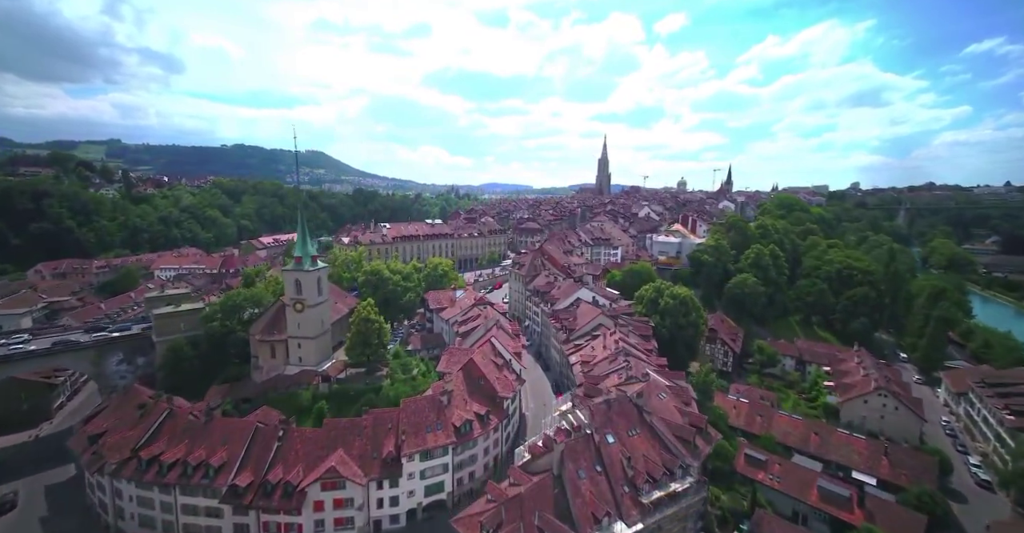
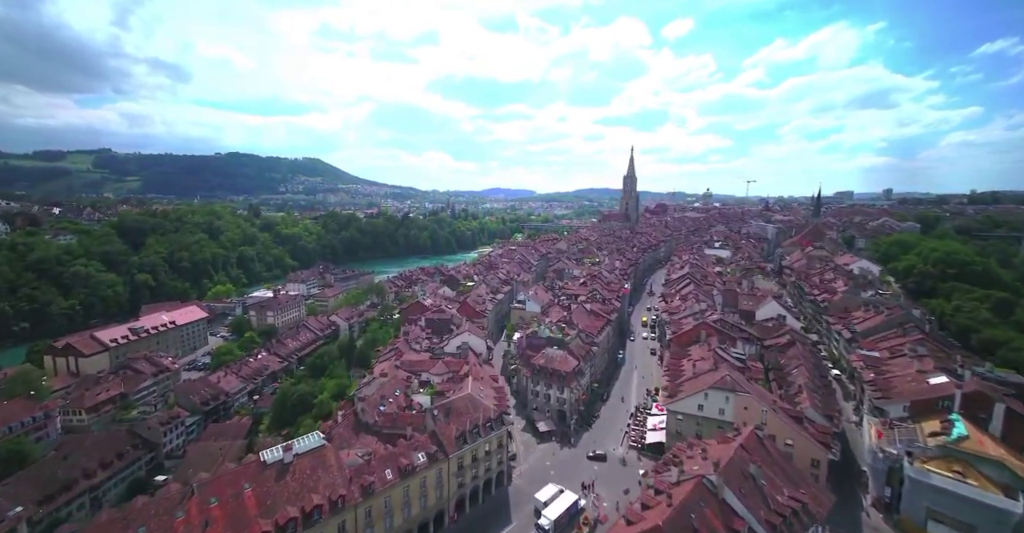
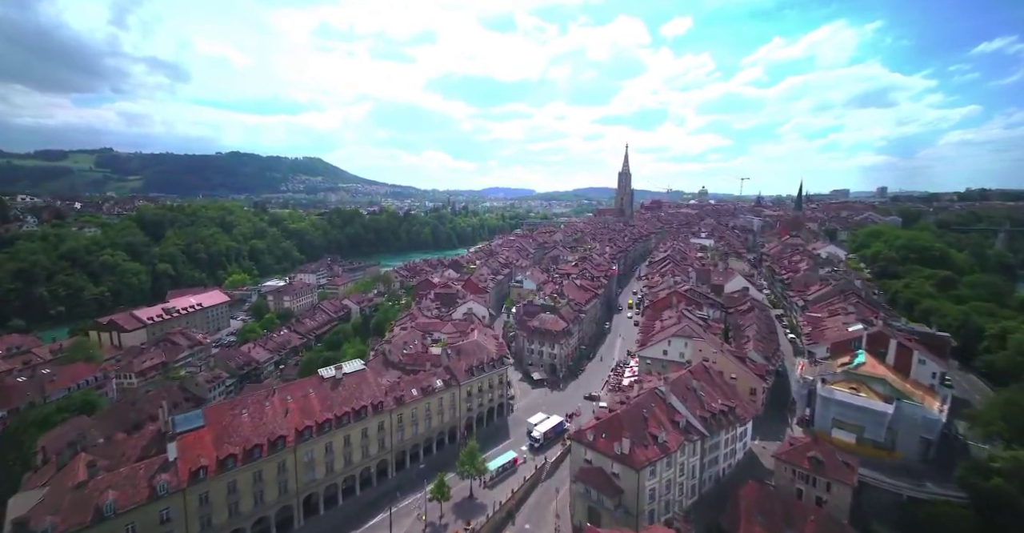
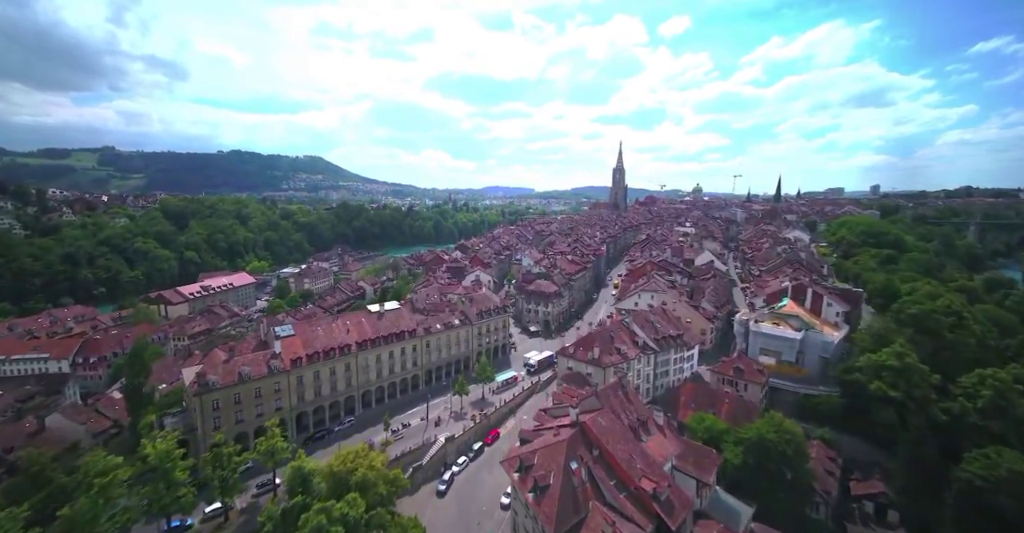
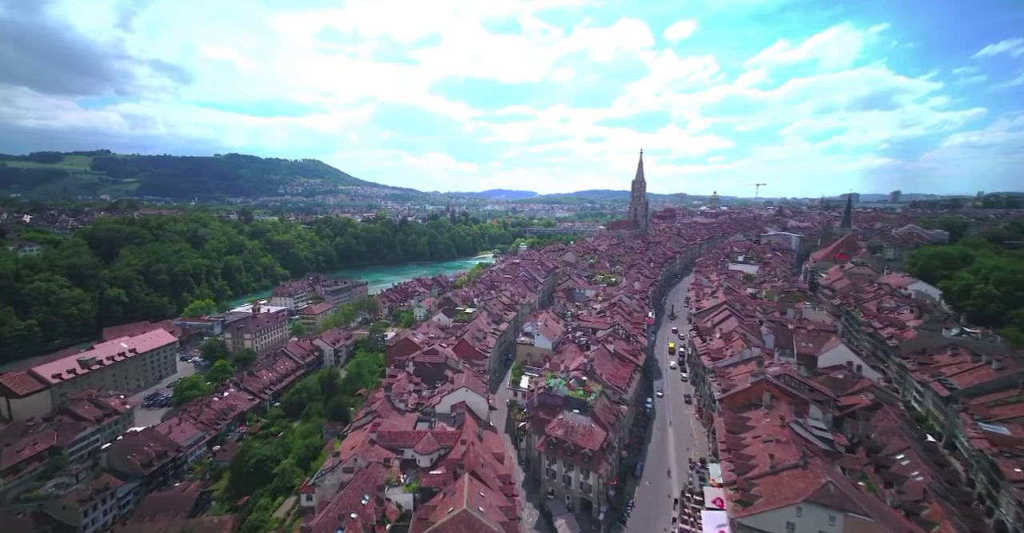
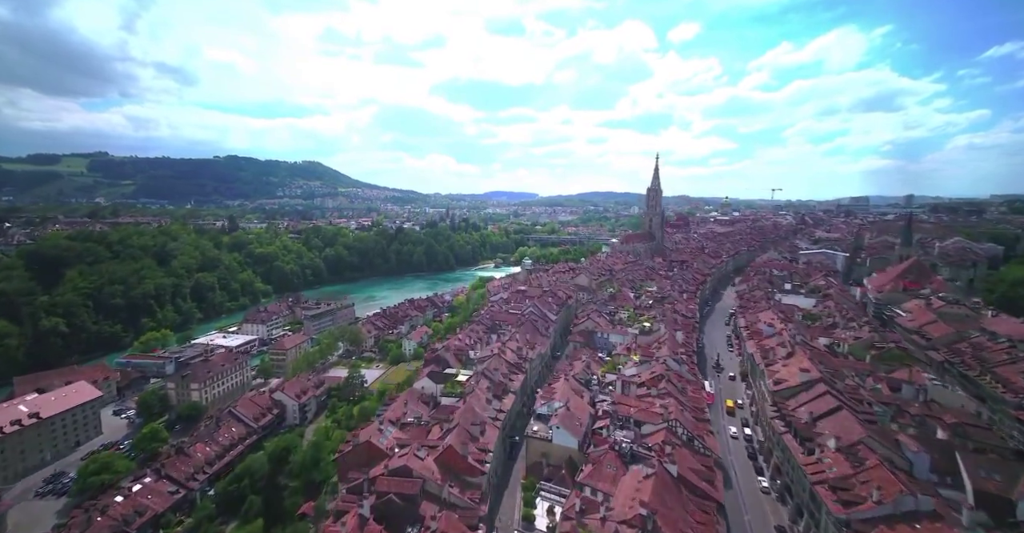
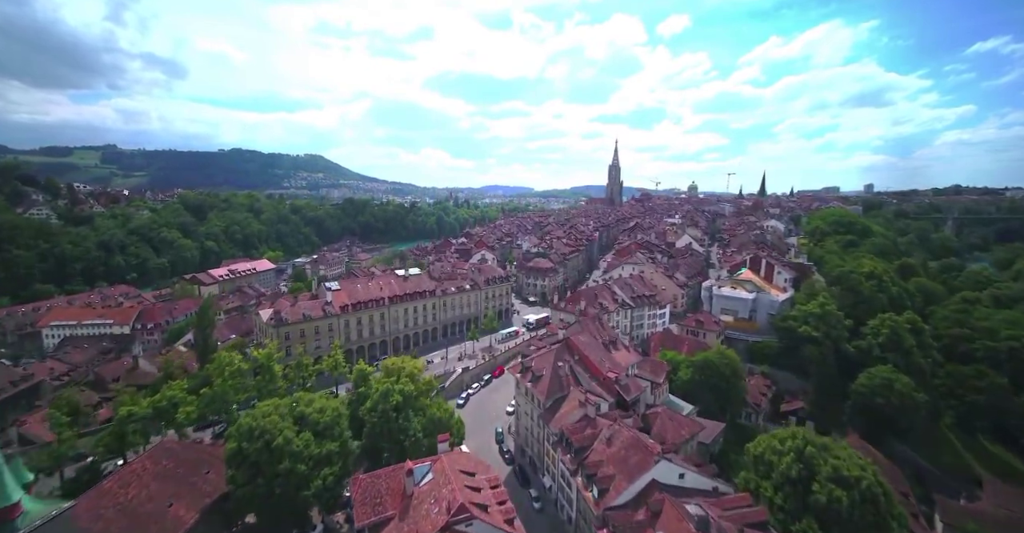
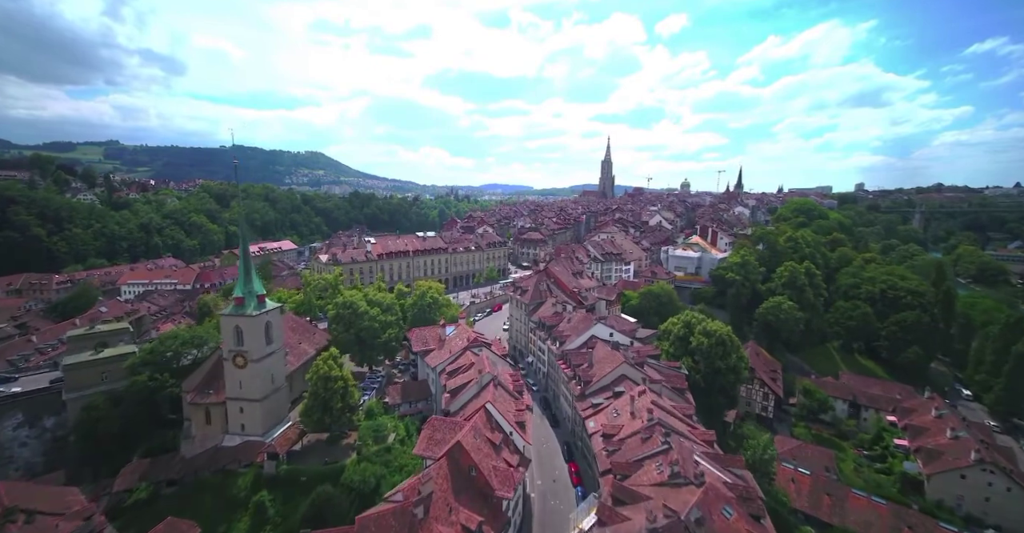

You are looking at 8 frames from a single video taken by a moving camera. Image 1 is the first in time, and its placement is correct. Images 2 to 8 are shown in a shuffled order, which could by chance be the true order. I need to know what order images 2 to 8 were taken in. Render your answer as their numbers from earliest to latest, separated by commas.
8, 7, 4, 3, 2, 5, 6
